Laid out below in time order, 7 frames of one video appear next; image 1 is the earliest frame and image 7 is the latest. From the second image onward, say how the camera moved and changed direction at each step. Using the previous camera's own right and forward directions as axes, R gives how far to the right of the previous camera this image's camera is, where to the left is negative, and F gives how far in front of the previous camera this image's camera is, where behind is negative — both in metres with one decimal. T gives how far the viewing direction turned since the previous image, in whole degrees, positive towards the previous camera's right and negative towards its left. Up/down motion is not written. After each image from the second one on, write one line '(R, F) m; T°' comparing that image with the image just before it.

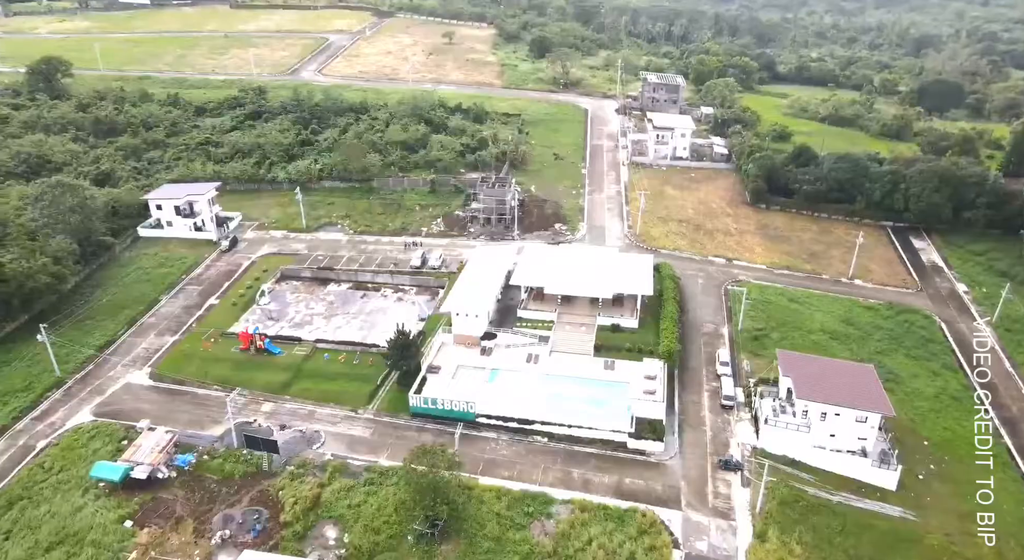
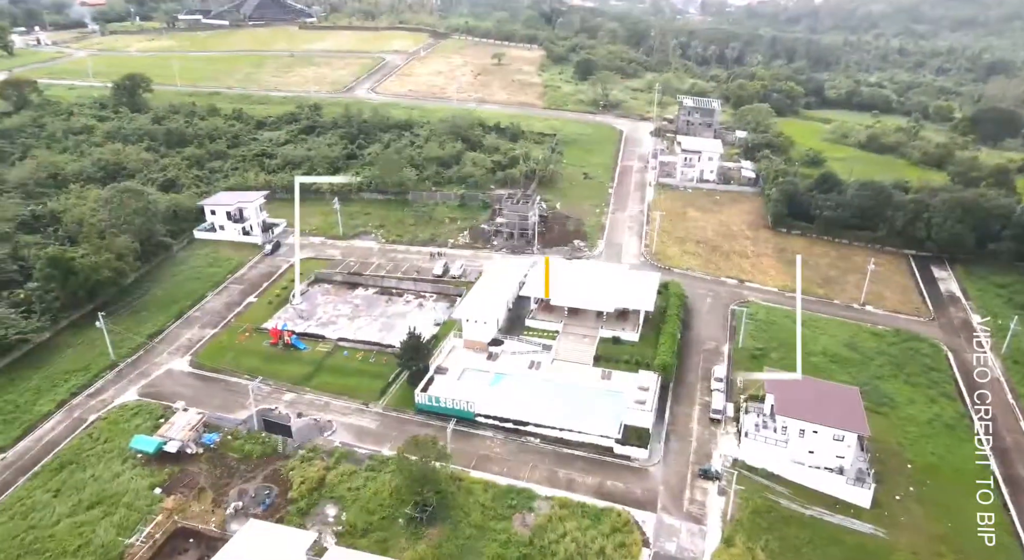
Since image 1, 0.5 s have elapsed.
(+1.8, -1.5) m; -5°
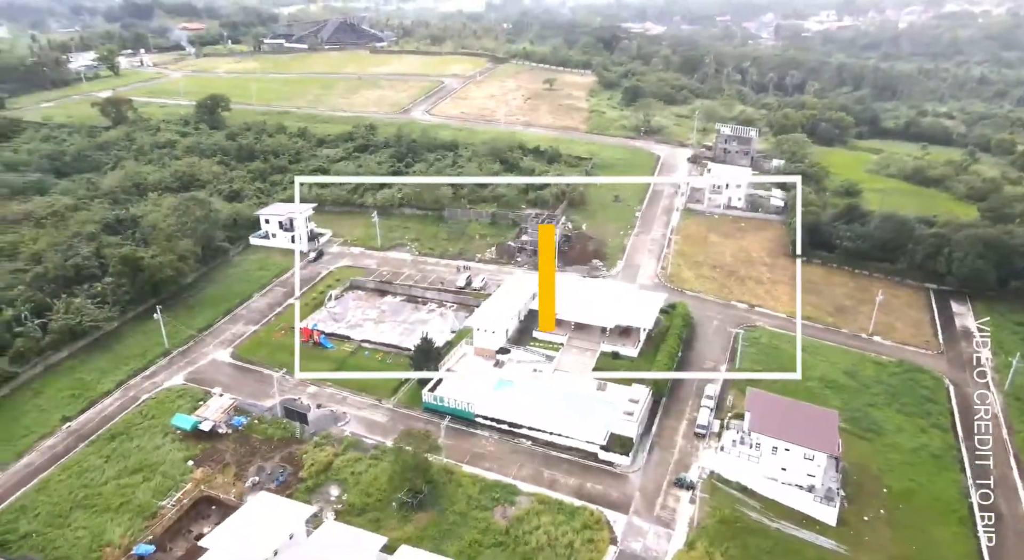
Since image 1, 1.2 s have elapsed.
(+2.3, -1.8) m; -6°
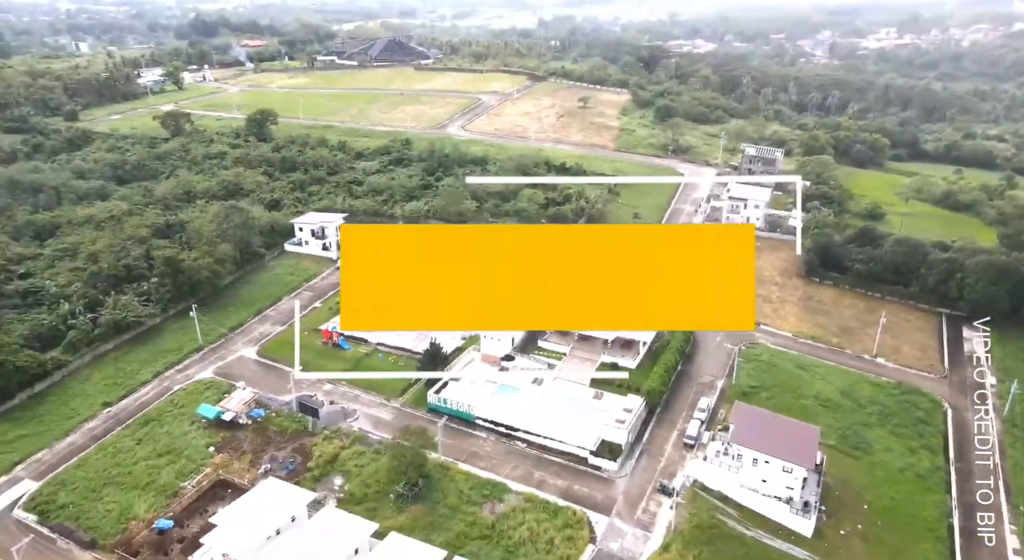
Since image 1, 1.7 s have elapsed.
(+1.7, -1.4) m; -4°
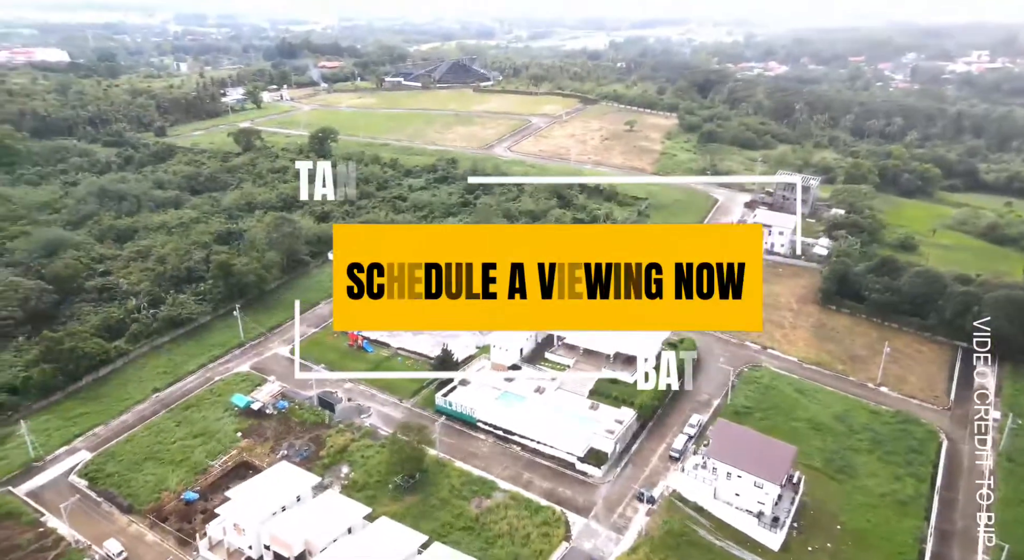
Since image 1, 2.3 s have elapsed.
(+2.6, -1.8) m; -6°
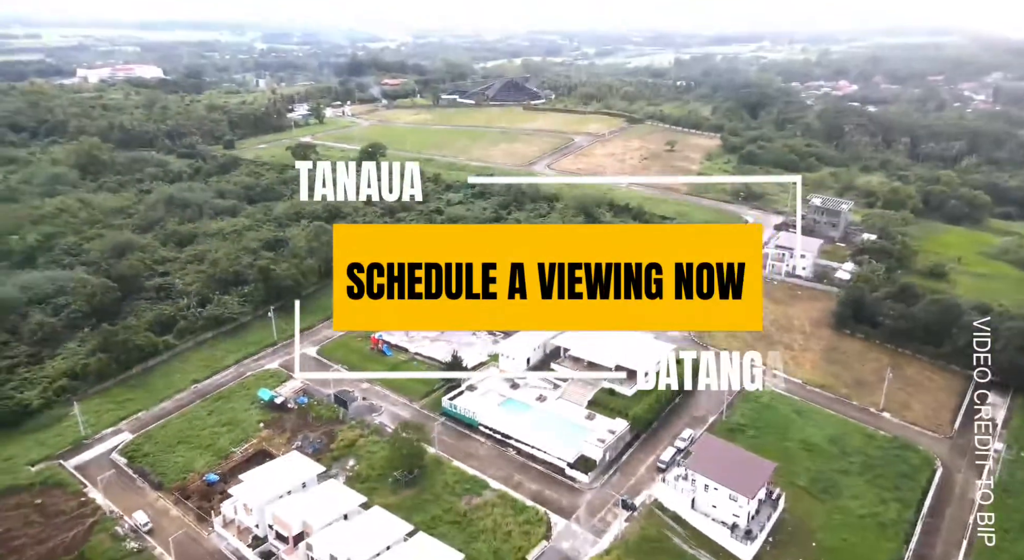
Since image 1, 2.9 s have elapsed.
(+2.6, -1.5) m; -5°
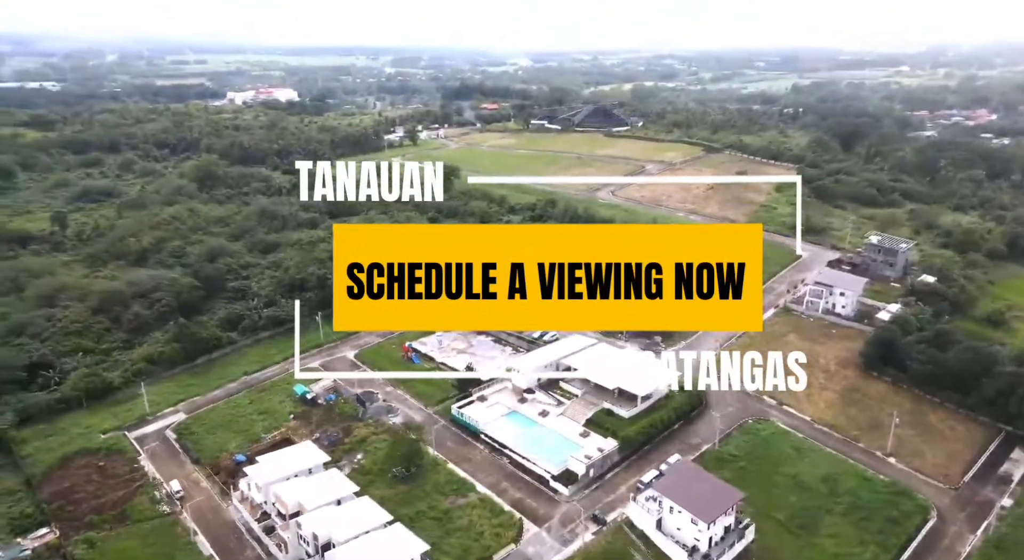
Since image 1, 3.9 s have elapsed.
(+4.7, -1.4) m; -9°
